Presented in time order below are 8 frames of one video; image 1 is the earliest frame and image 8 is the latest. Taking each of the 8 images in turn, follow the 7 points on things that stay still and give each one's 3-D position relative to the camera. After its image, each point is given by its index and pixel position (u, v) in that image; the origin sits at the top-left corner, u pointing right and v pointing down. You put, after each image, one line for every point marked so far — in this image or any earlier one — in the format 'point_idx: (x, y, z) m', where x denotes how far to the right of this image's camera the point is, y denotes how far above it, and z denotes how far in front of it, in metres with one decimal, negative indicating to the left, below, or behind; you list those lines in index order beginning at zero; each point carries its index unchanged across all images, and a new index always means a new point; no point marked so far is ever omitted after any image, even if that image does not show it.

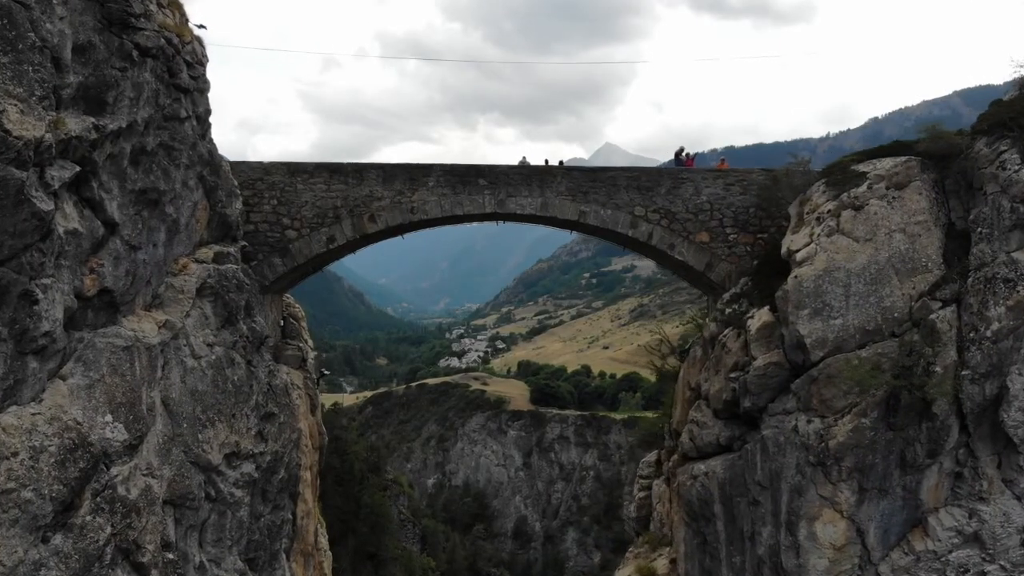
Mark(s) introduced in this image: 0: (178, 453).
0: (-4.0, -2.0, +8.7) m
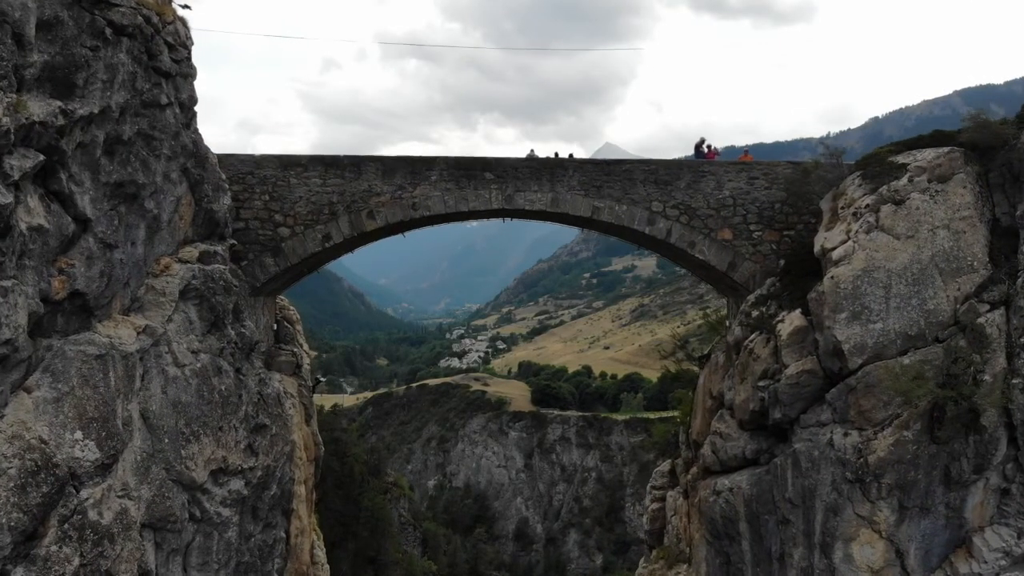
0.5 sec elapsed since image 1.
0: (-3.9, -2.0, +7.9) m
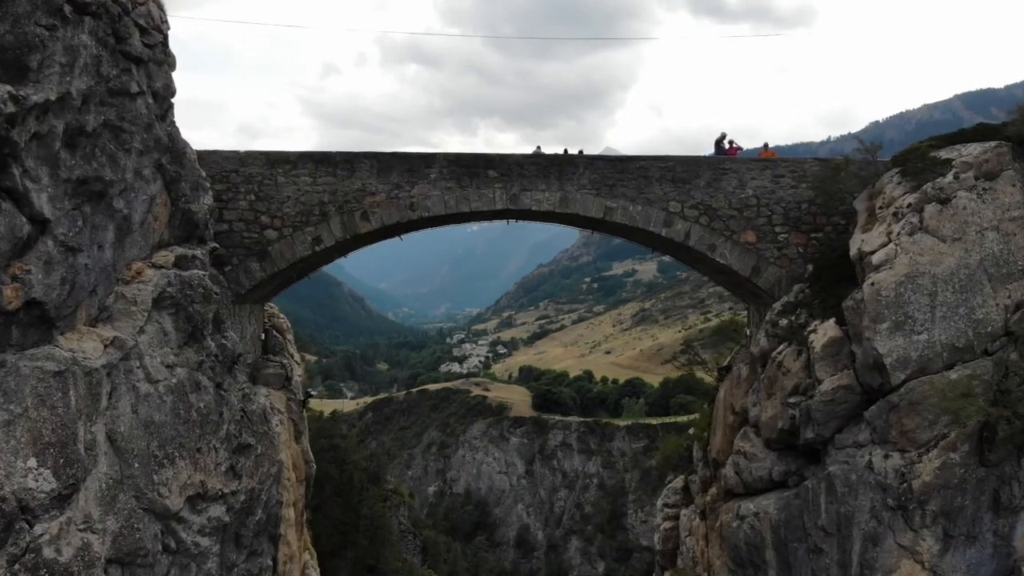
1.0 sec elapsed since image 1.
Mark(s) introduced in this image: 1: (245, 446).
0: (-3.8, -2.1, +7.1) m
1: (-3.3, -2.0, +9.0) m
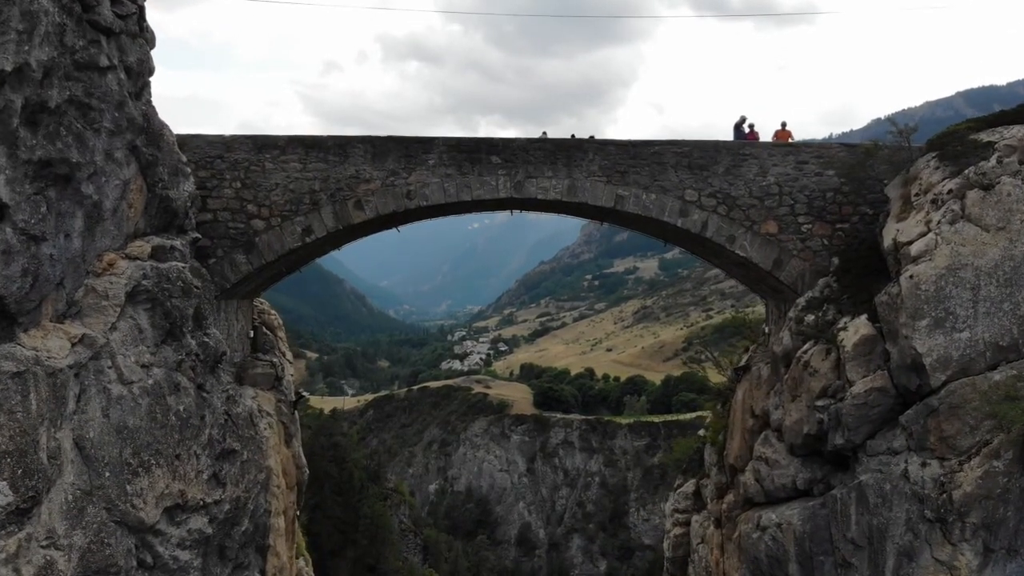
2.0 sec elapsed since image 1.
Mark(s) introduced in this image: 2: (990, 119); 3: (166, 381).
0: (-3.7, -2.0, +6.5) m
1: (-3.3, -1.9, +8.4) m
2: (+5.6, +2.0, +8.4) m
3: (-3.6, -1.0, +7.5) m
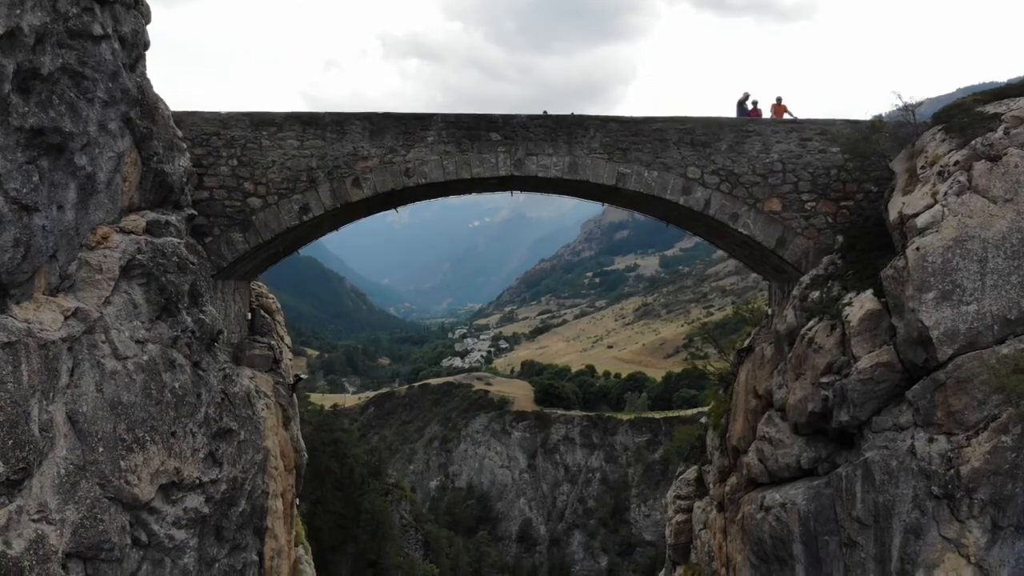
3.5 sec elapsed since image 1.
0: (-3.7, -1.8, +6.4) m
1: (-3.3, -1.6, +8.3) m
2: (+5.6, +2.2, +8.3) m
3: (-3.6, -0.7, +7.4) m
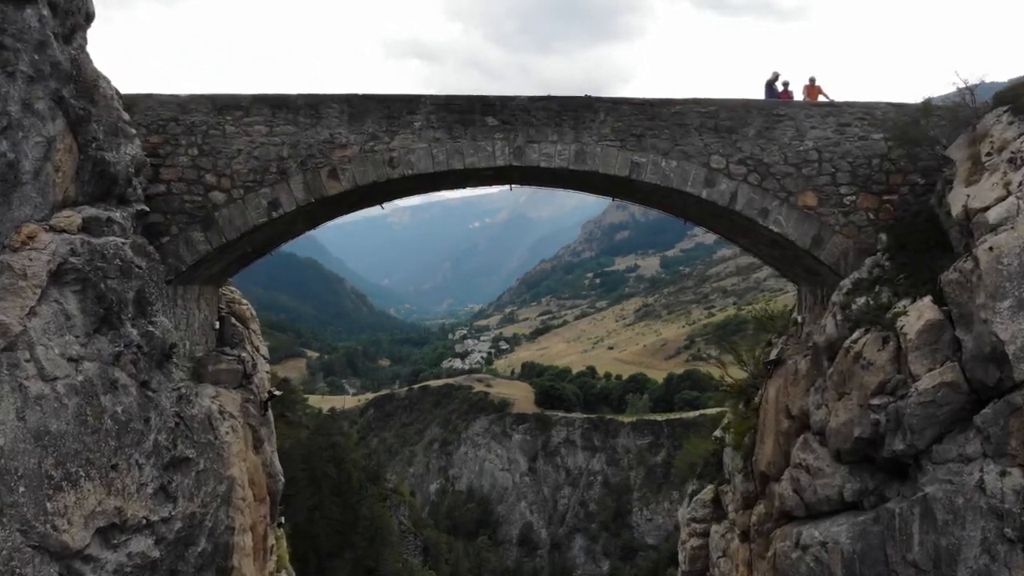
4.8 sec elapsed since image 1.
0: (-3.7, -1.8, +5.3) m
1: (-3.3, -1.7, +7.2) m
2: (+5.5, +2.2, +7.2) m
3: (-3.6, -0.8, +6.3) m
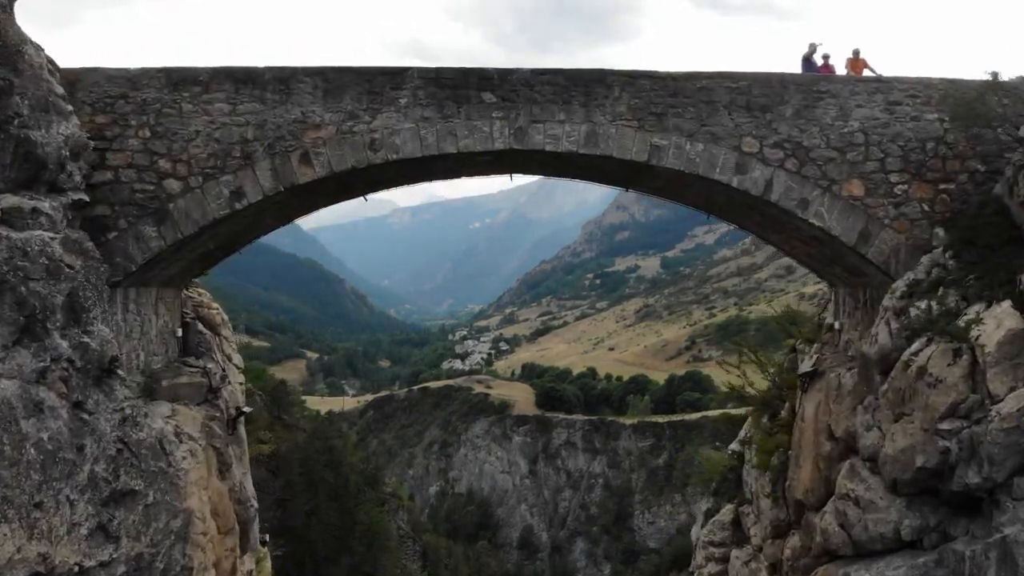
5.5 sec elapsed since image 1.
0: (-3.7, -1.9, +4.3) m
1: (-3.3, -1.7, +6.2) m
2: (+5.5, +2.2, +6.2) m
3: (-3.6, -0.8, +5.3) m
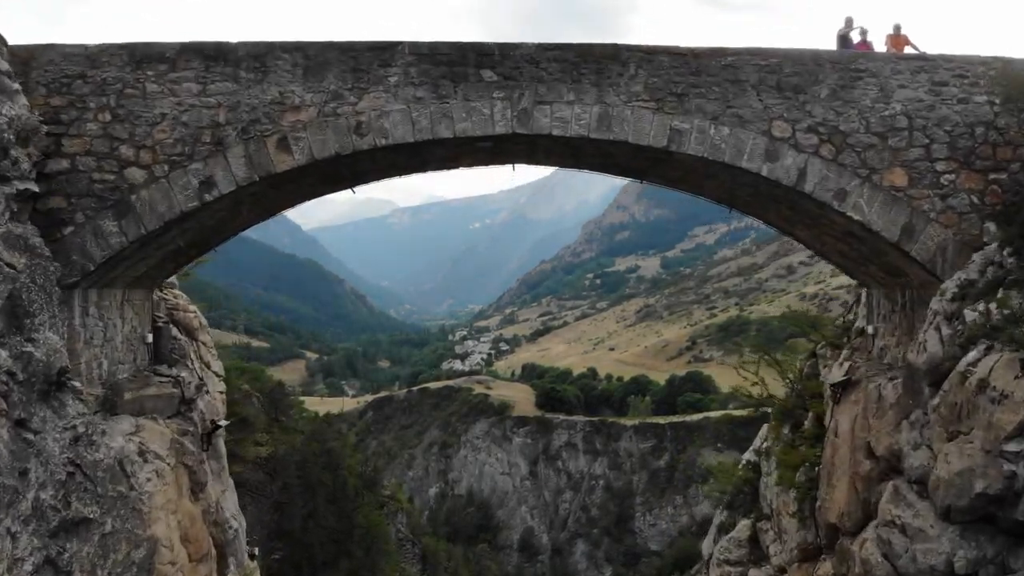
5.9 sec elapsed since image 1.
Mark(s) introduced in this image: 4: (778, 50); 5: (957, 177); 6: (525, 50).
0: (-3.7, -1.9, +3.6) m
1: (-3.3, -1.8, +5.5) m
2: (+5.6, +2.2, +5.5) m
3: (-3.6, -0.8, +4.6) m
4: (+2.2, +2.0, +6.1) m
5: (+3.8, +0.9, +6.1) m
6: (+0.1, +2.0, +6.1) m
